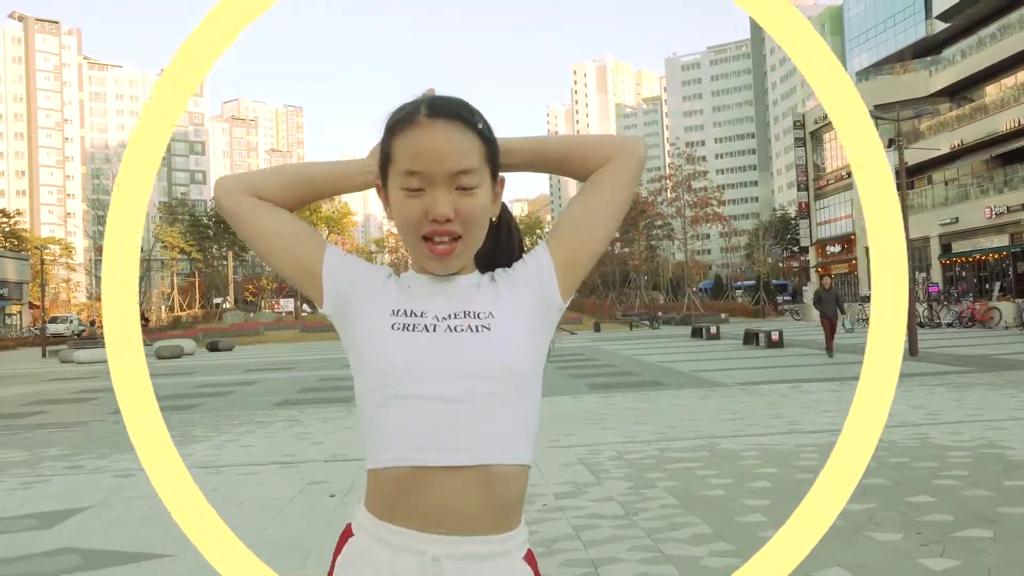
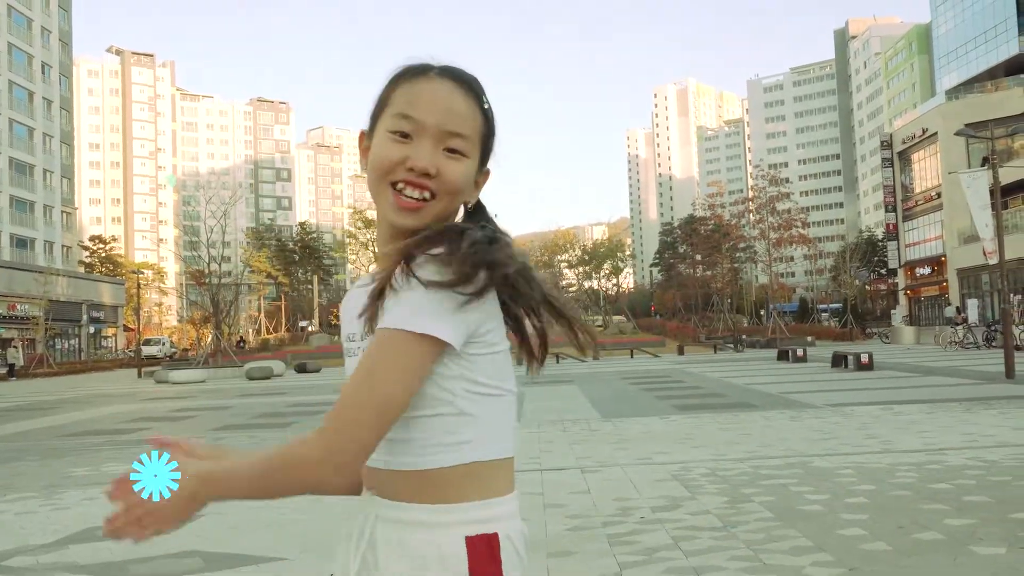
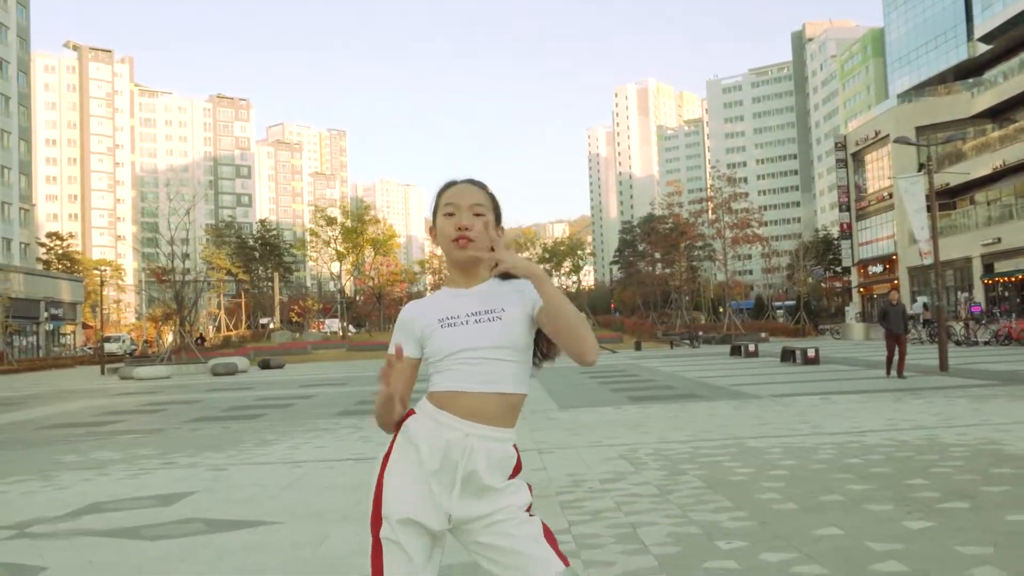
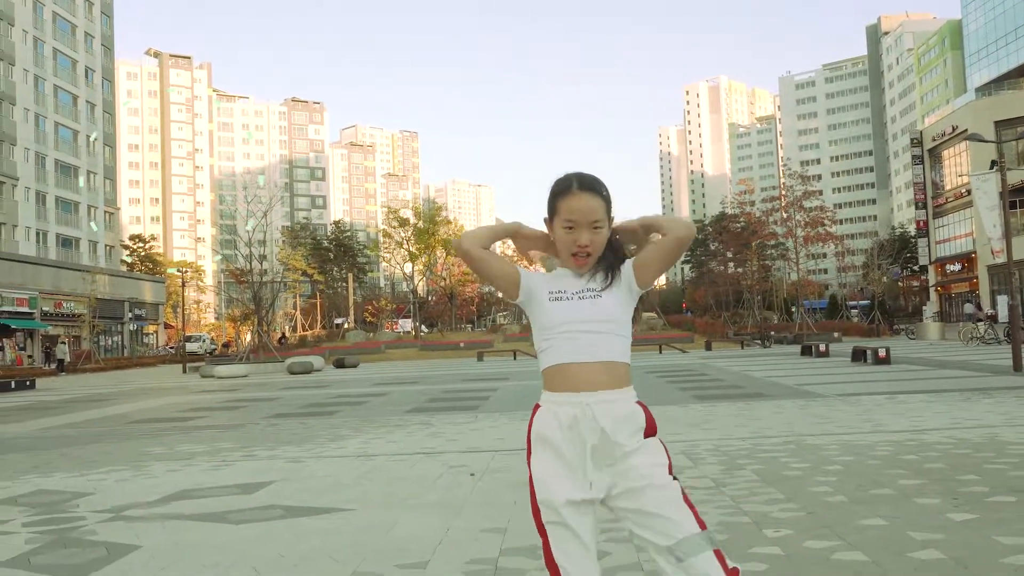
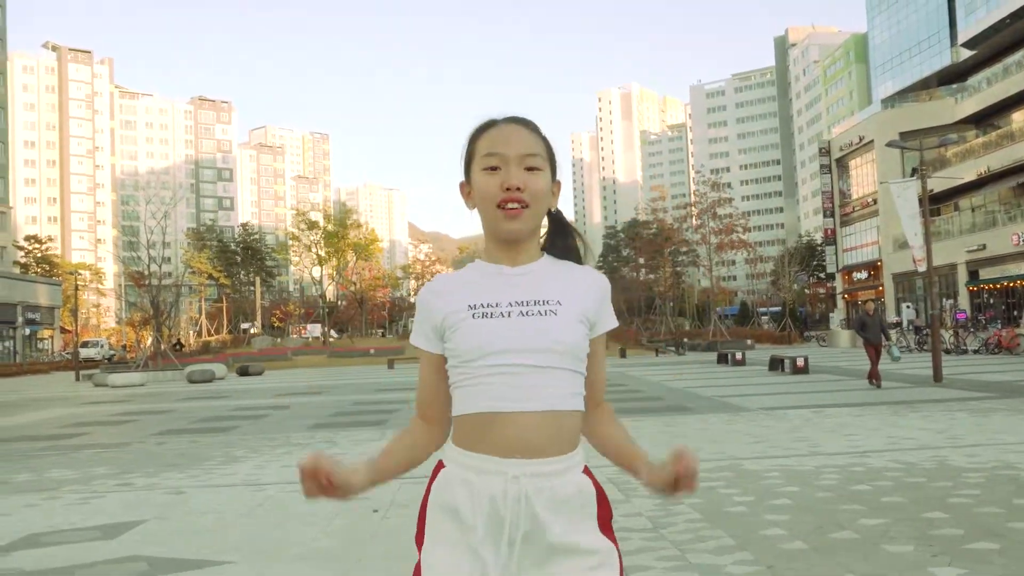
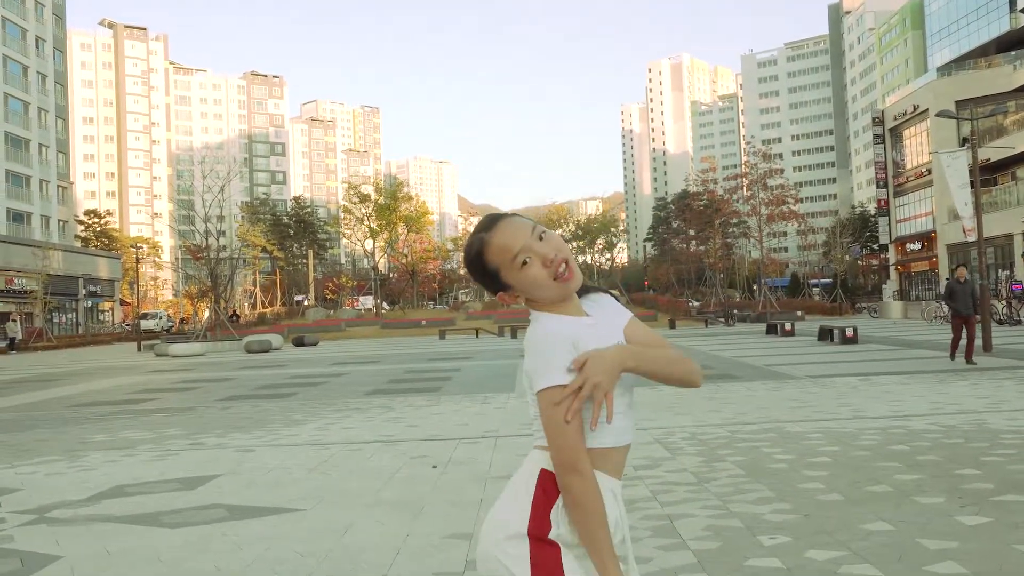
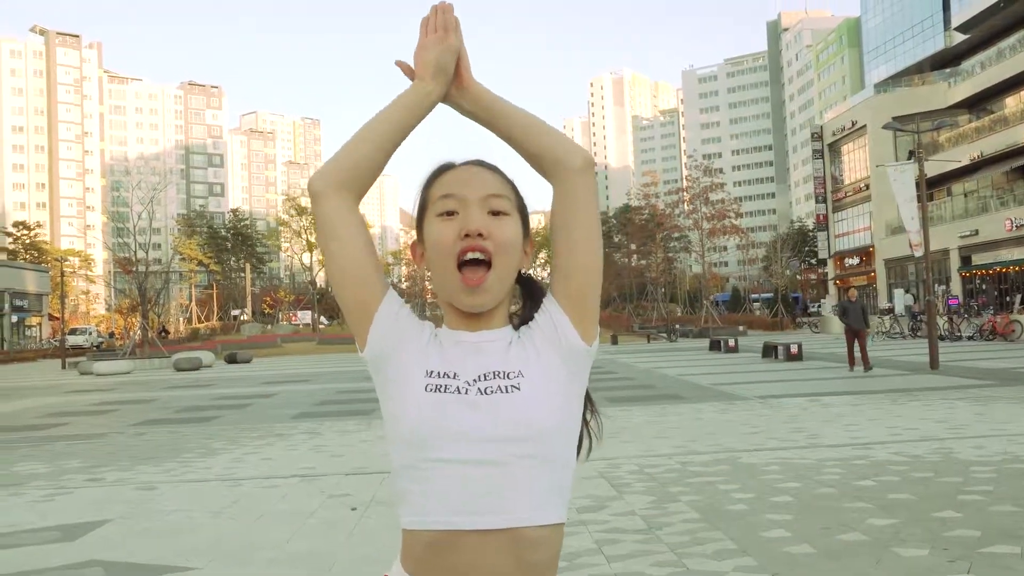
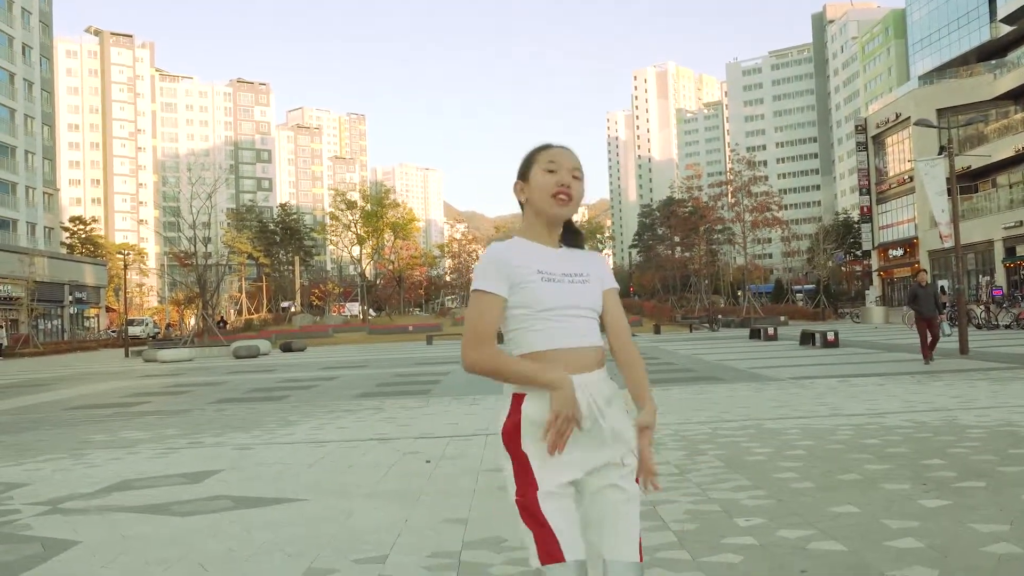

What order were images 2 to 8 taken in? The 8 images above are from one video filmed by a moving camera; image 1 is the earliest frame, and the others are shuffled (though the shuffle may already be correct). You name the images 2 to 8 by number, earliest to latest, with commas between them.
7, 5, 3, 8, 6, 2, 4
